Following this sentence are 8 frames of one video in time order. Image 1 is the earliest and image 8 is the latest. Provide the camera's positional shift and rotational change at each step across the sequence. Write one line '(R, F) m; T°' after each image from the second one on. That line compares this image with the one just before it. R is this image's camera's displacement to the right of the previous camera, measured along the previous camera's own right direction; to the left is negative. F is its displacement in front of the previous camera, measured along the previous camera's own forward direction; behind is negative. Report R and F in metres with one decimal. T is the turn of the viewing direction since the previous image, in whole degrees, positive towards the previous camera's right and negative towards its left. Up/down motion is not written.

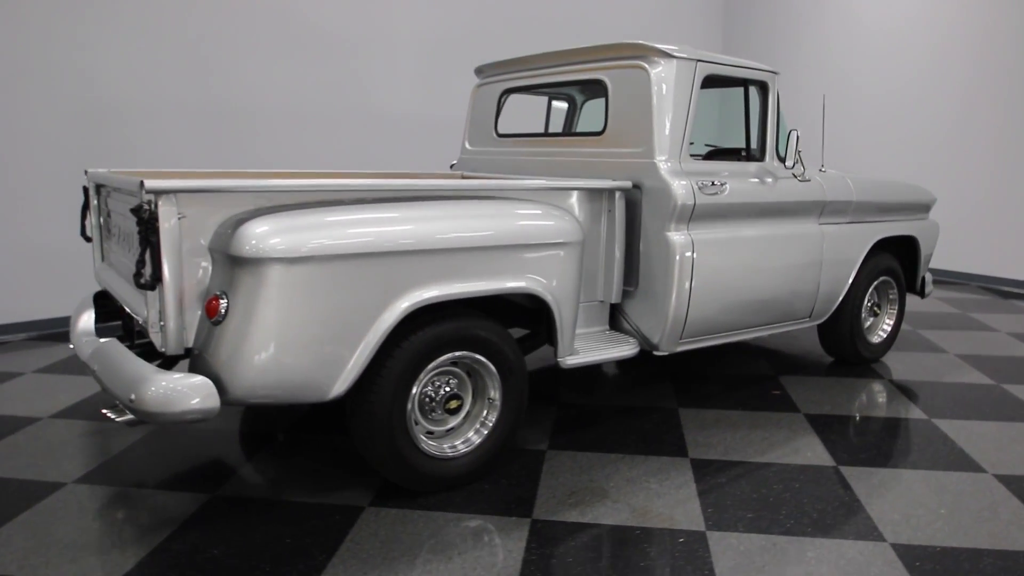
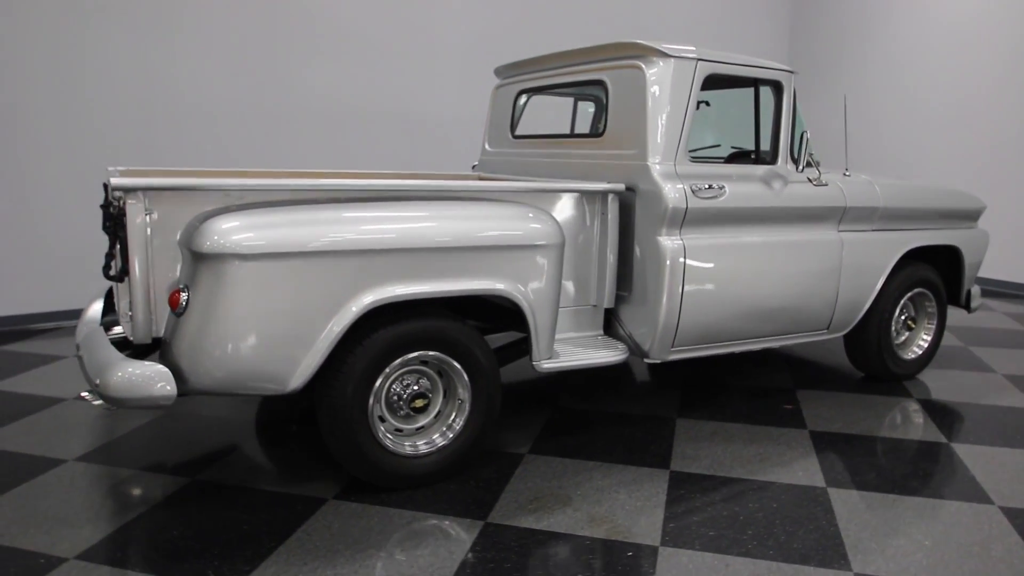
(+0.4, 0.0) m; -7°
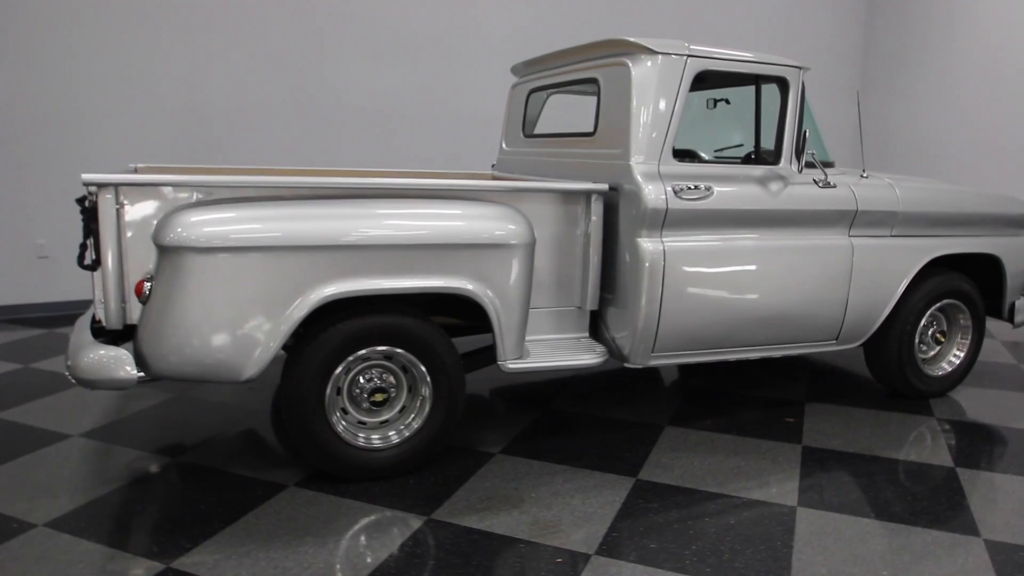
(+0.5, 0.0) m; -7°
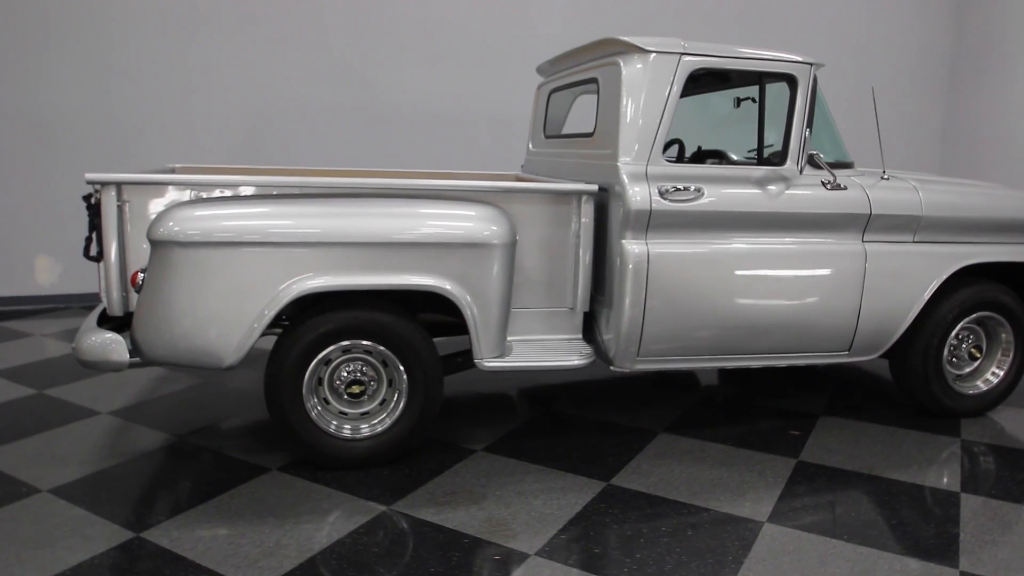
(+0.5, 0.0) m; -8°
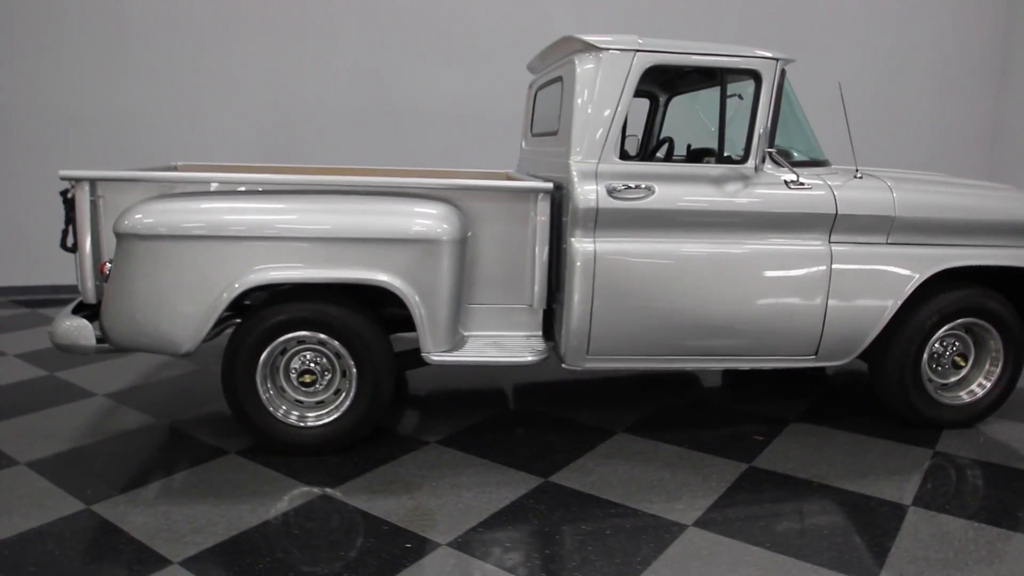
(+0.5, 0.0) m; -6°
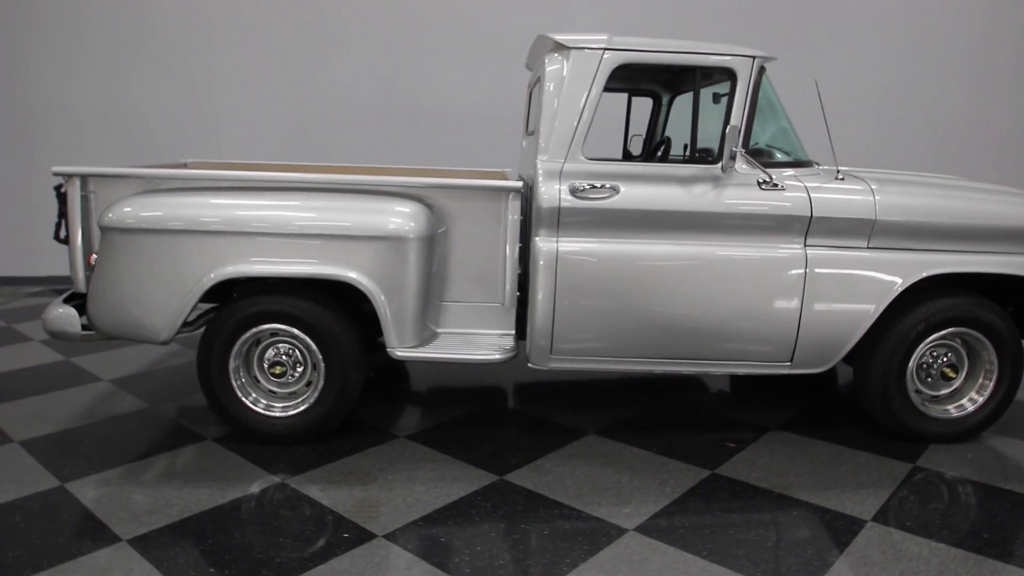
(+0.4, 0.0) m; -5°
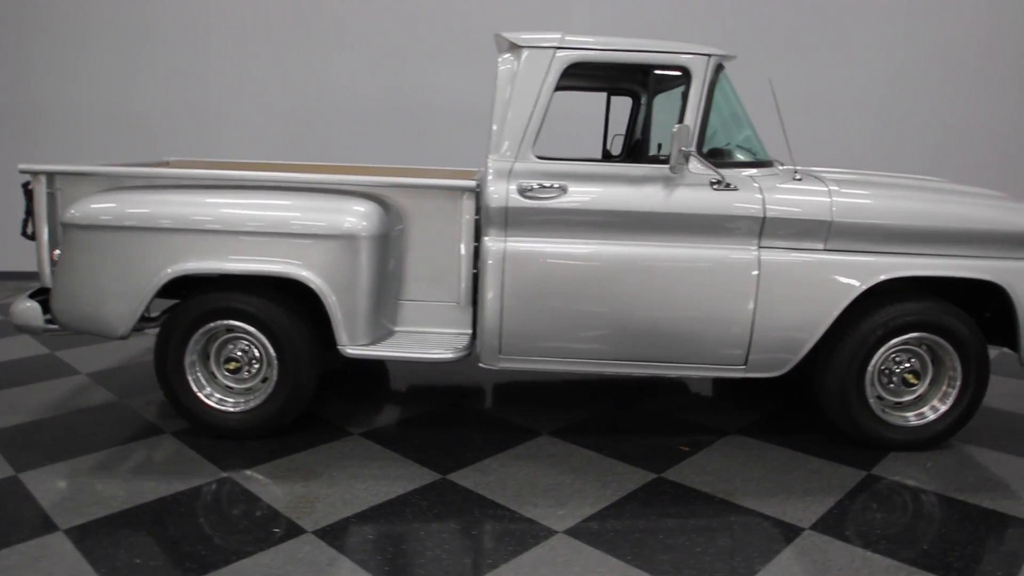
(+0.3, 0.0) m; -2°
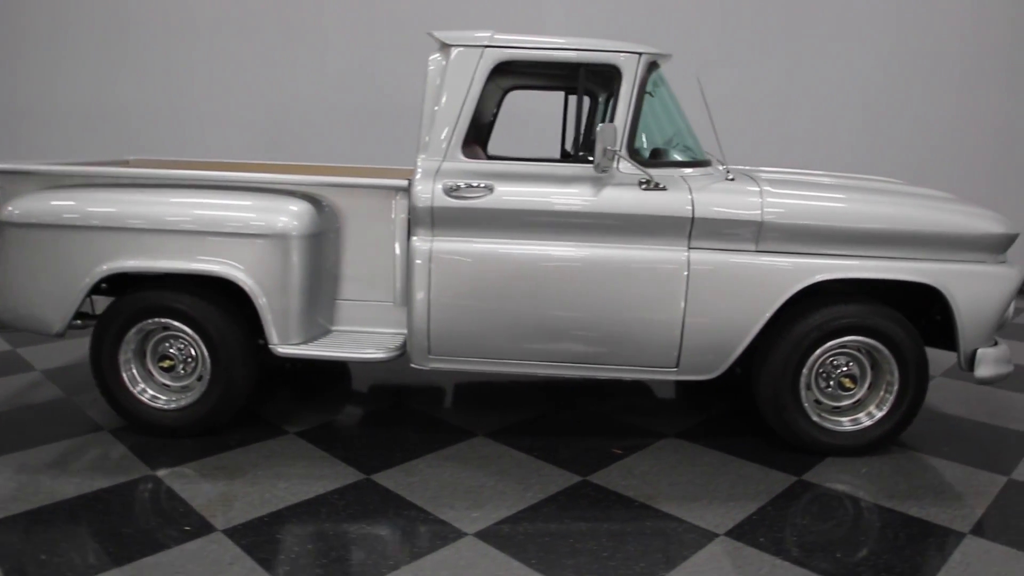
(+0.3, 0.0) m; -1°
